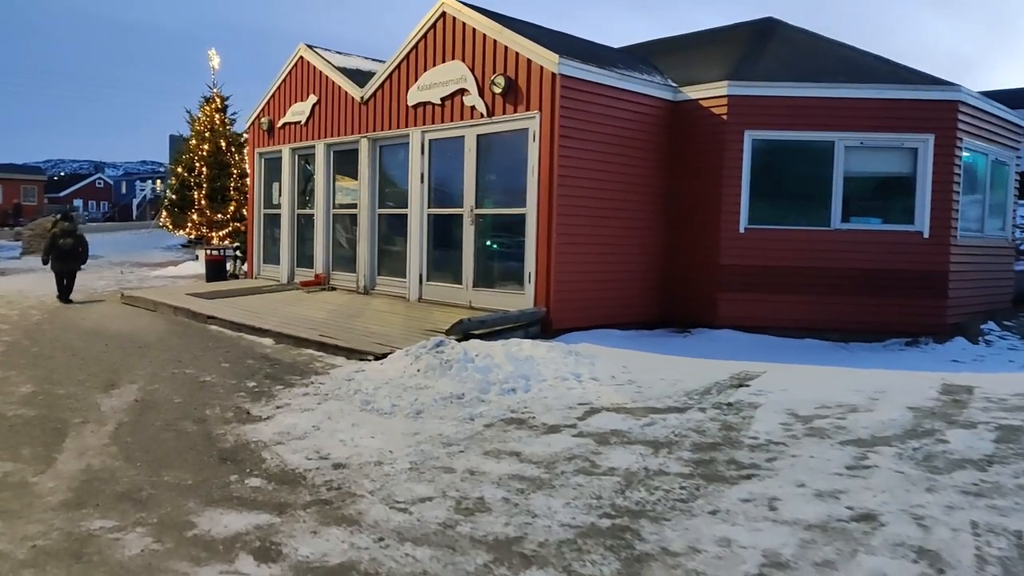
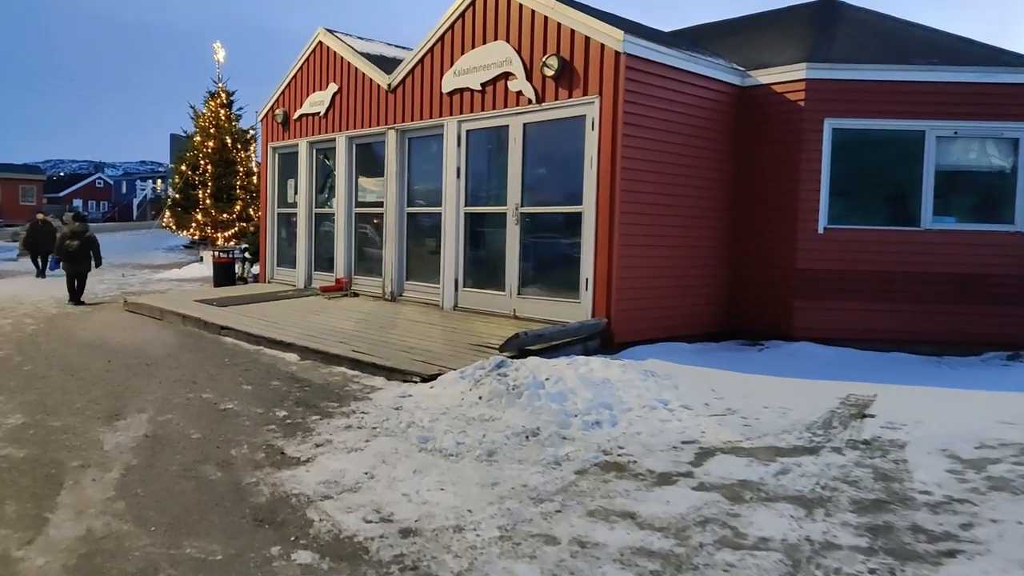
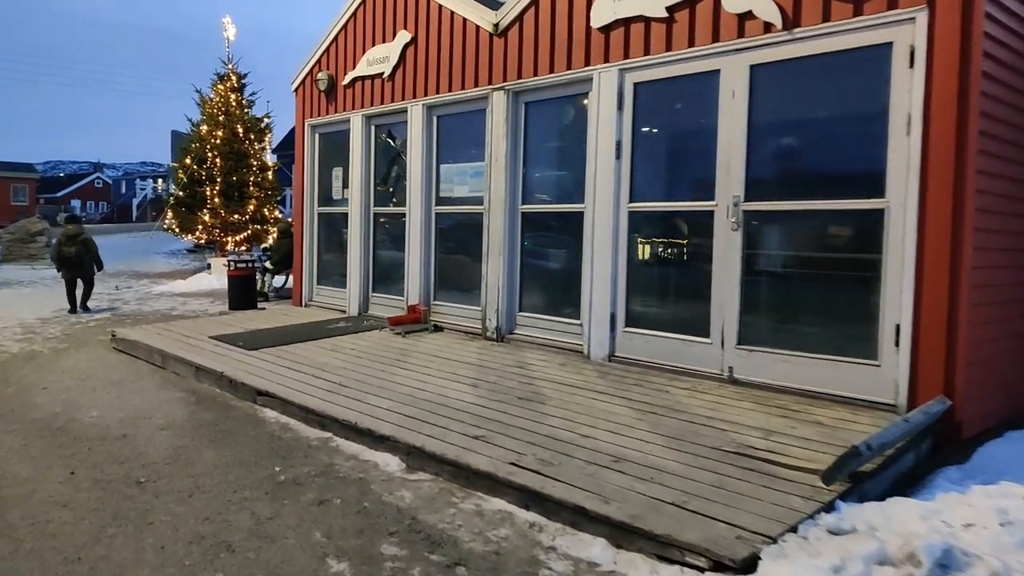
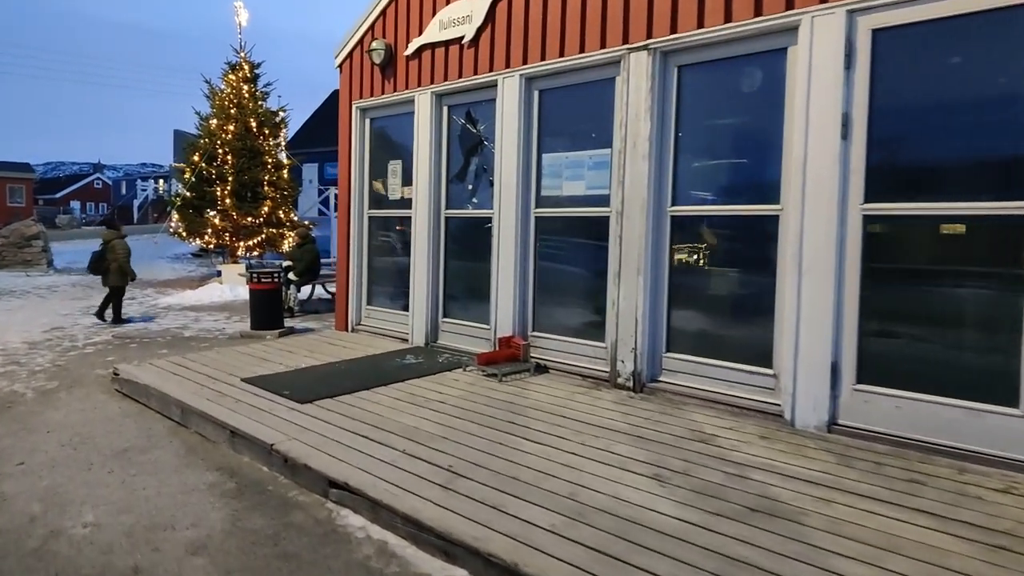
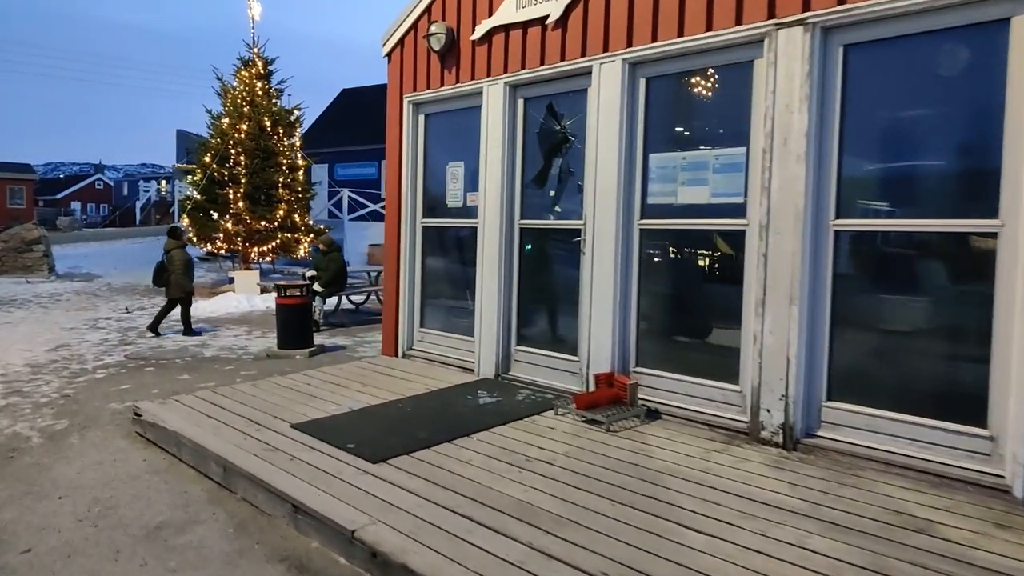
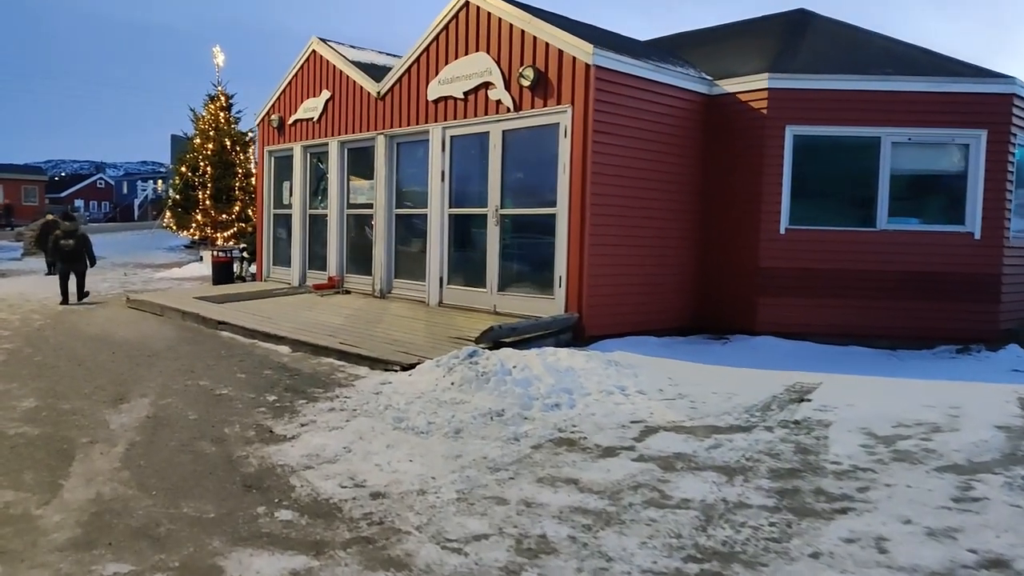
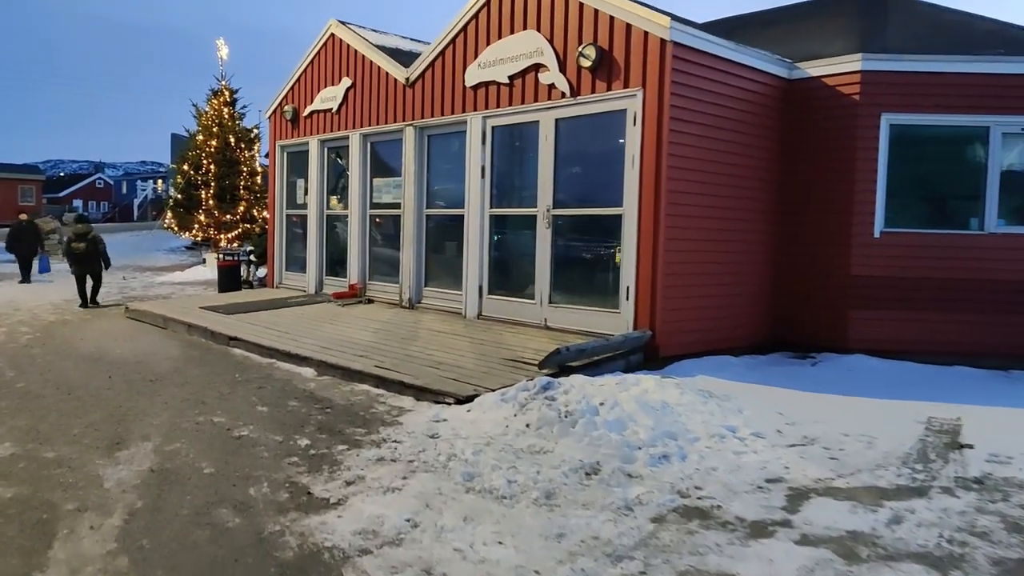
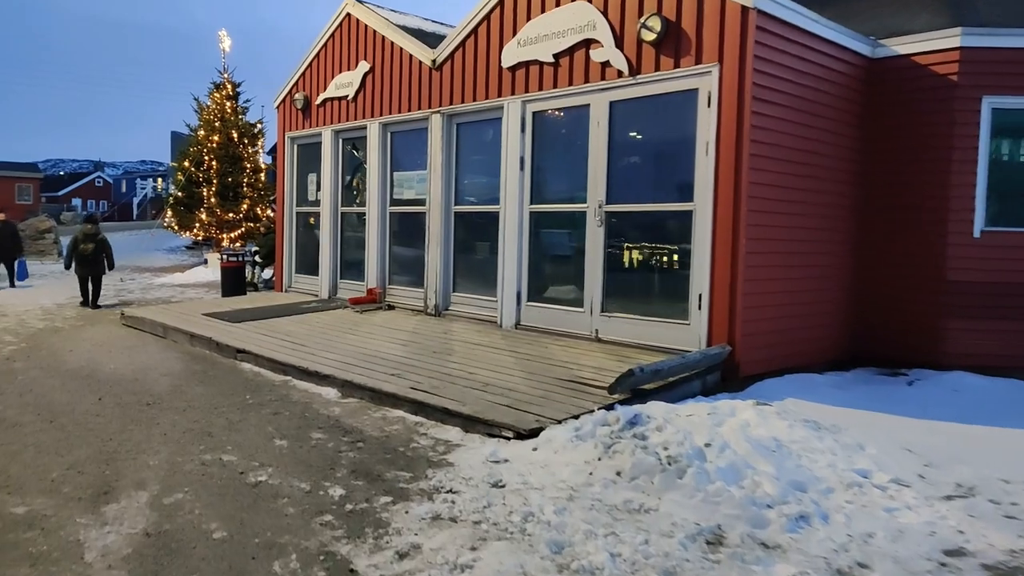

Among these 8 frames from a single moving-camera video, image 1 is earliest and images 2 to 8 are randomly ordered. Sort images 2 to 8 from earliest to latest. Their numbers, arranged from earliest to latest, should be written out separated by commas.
6, 2, 7, 8, 3, 4, 5
